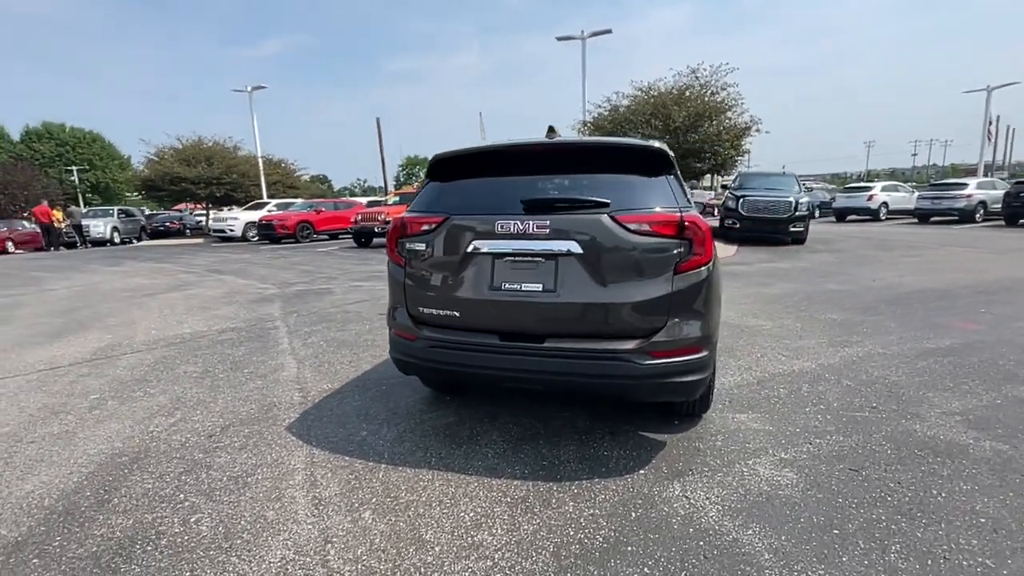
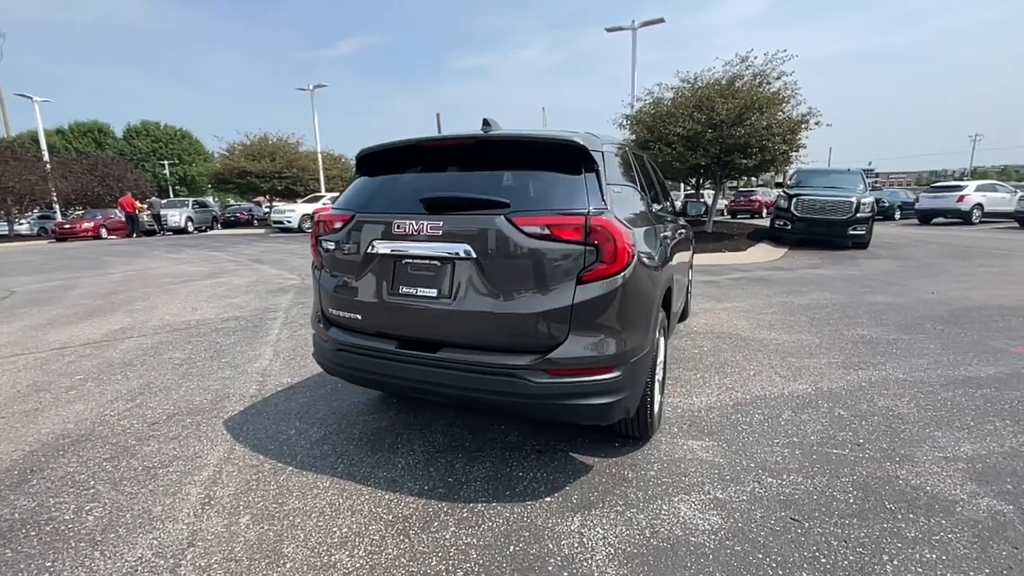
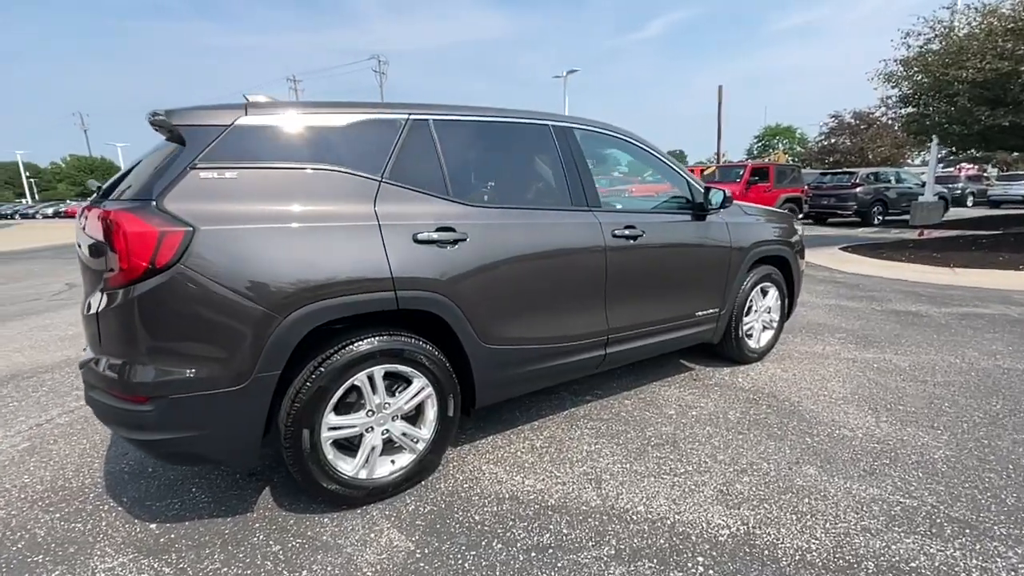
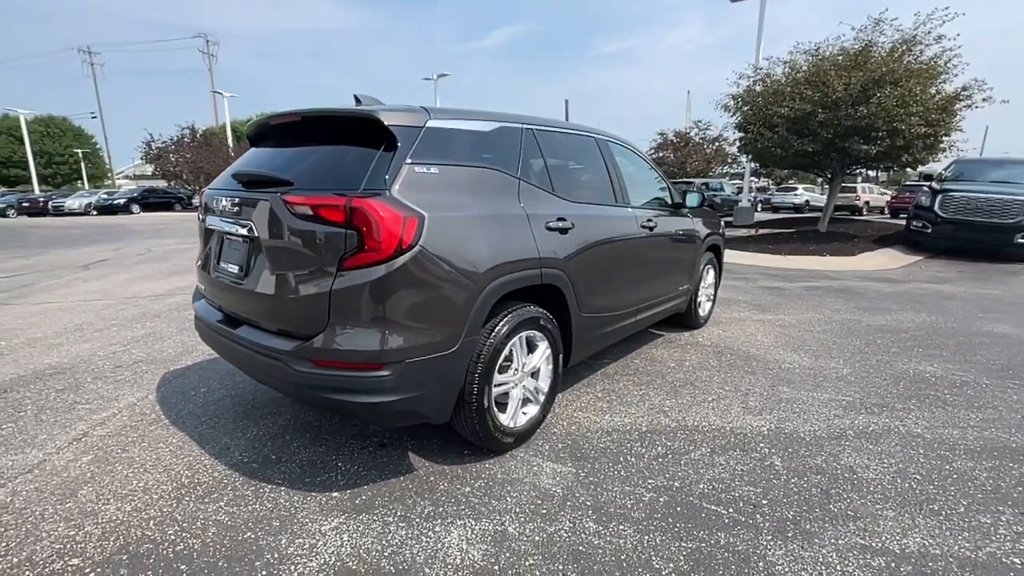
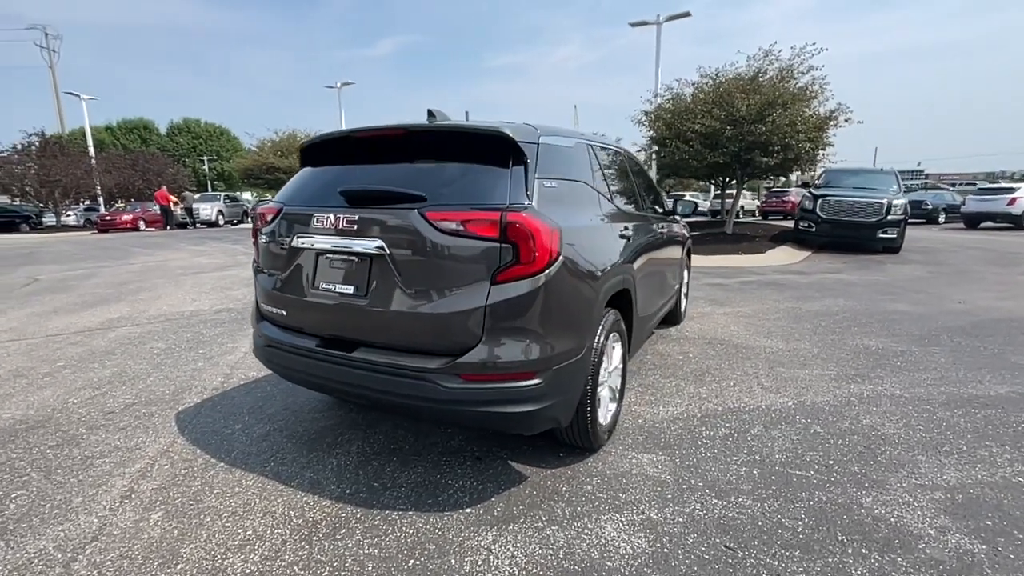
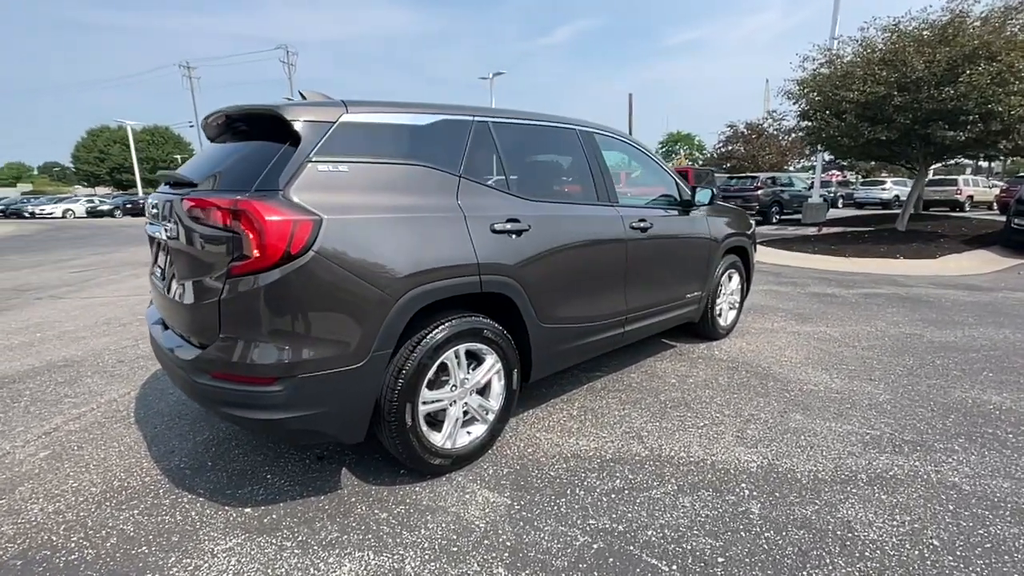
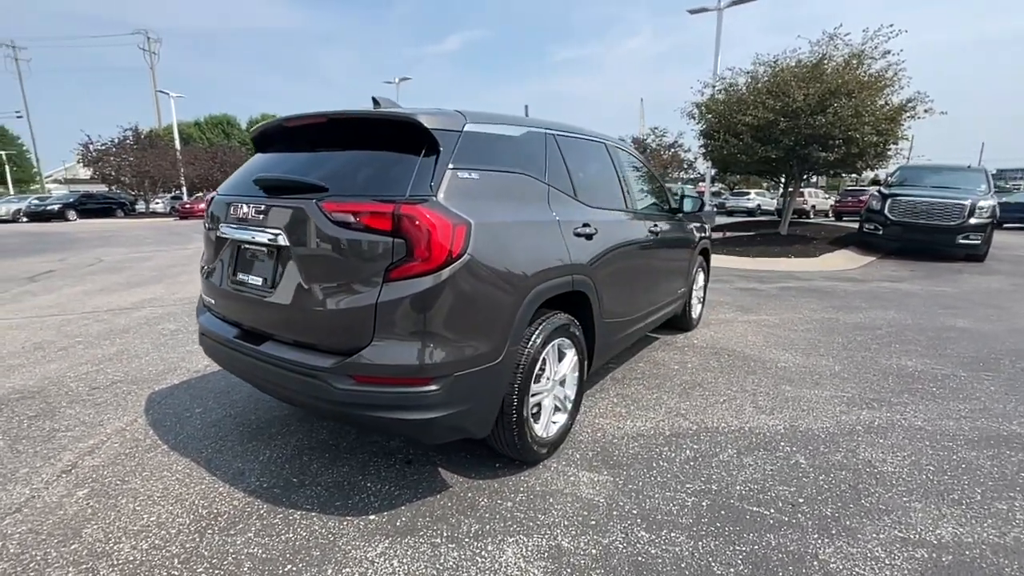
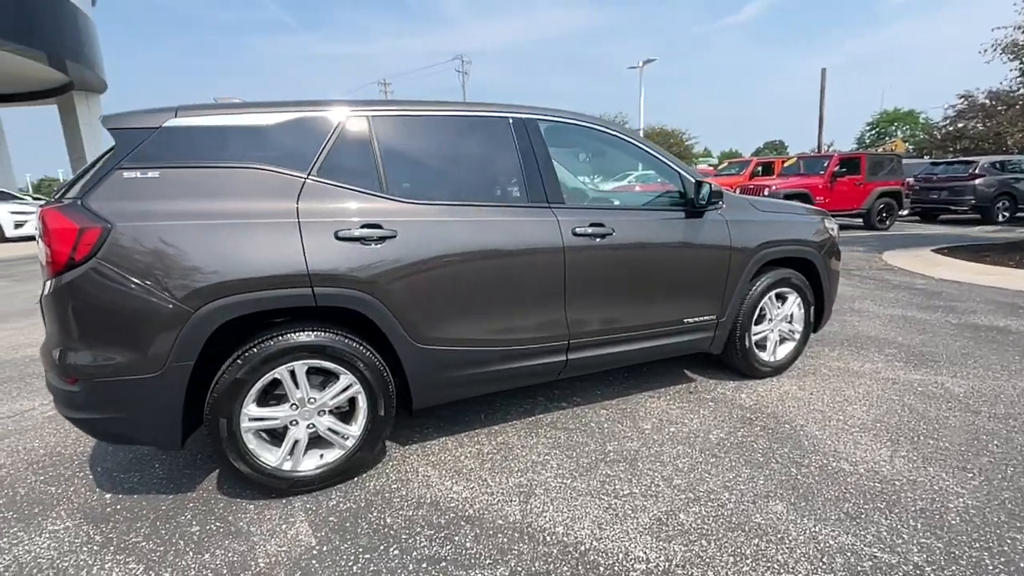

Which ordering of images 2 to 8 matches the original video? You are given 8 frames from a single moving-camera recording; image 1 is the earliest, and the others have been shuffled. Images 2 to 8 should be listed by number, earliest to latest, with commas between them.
2, 5, 7, 4, 6, 3, 8
